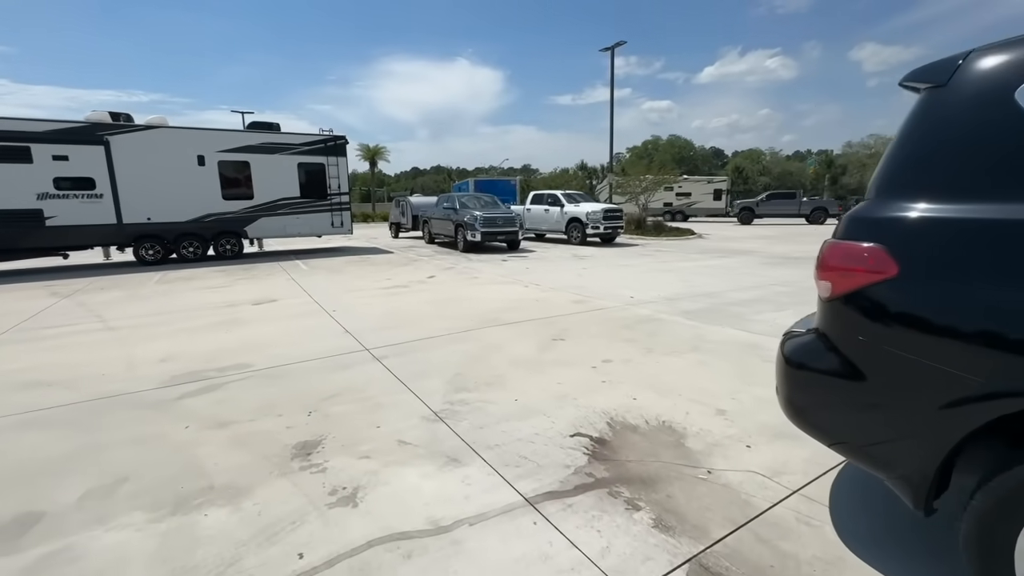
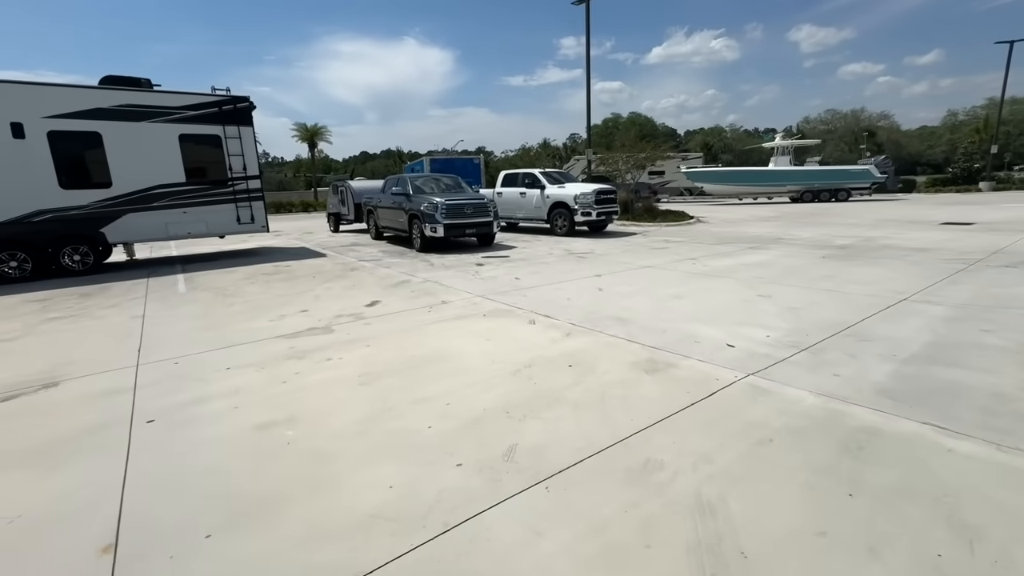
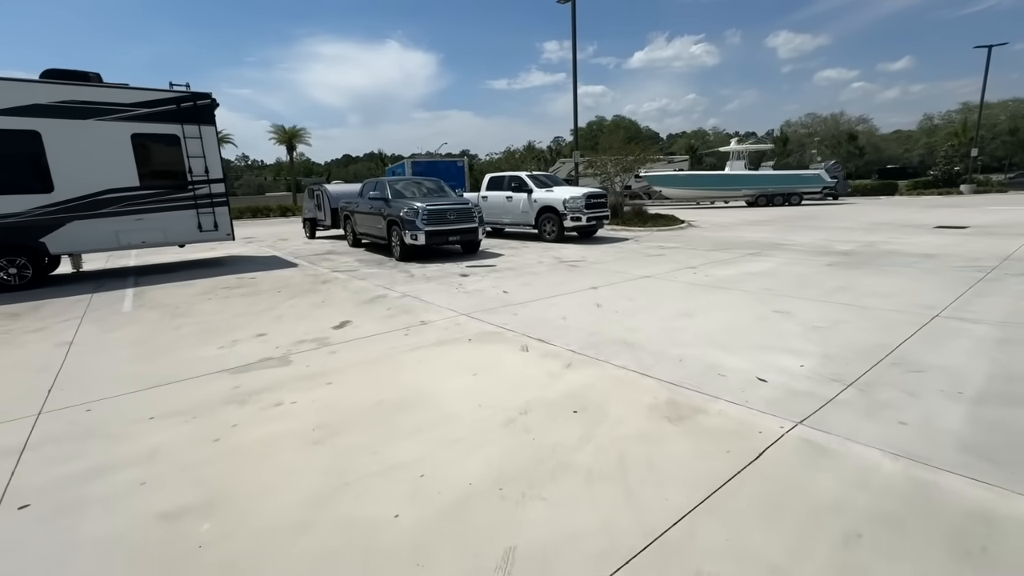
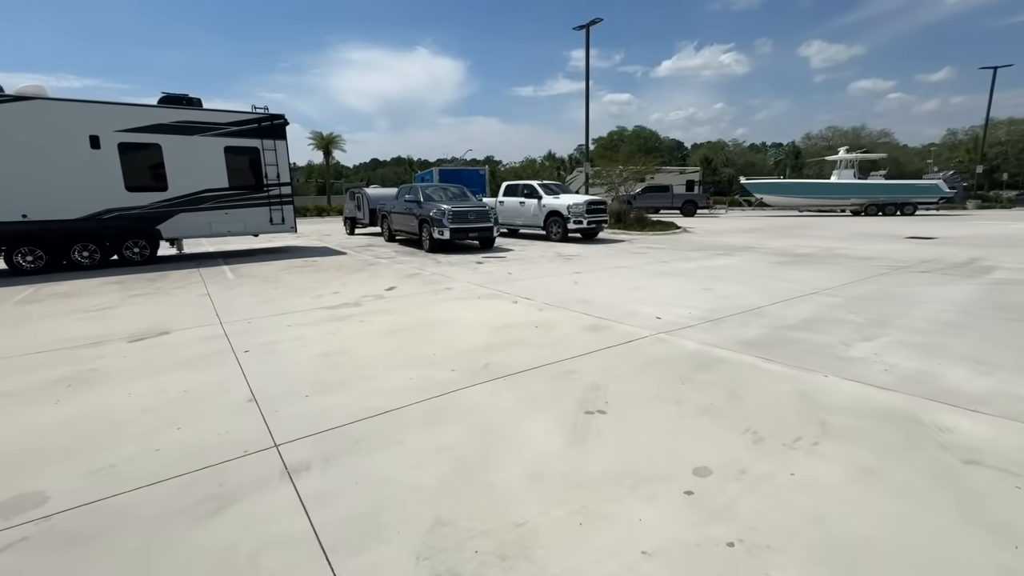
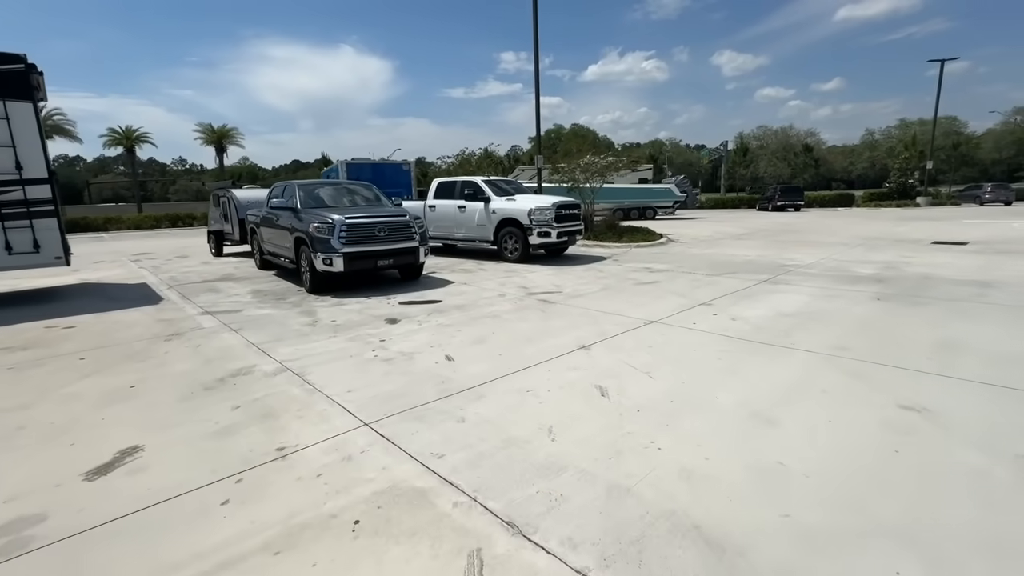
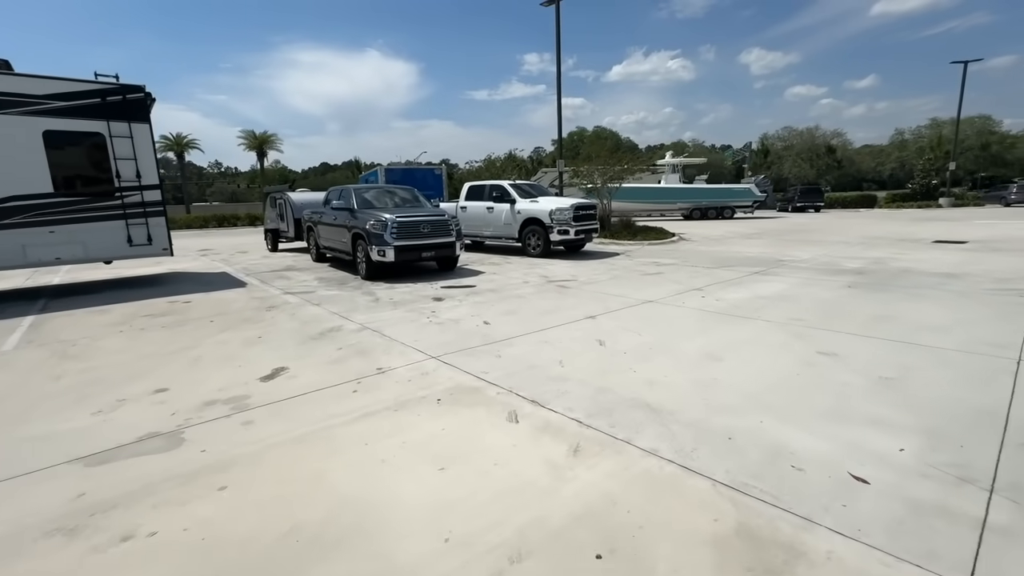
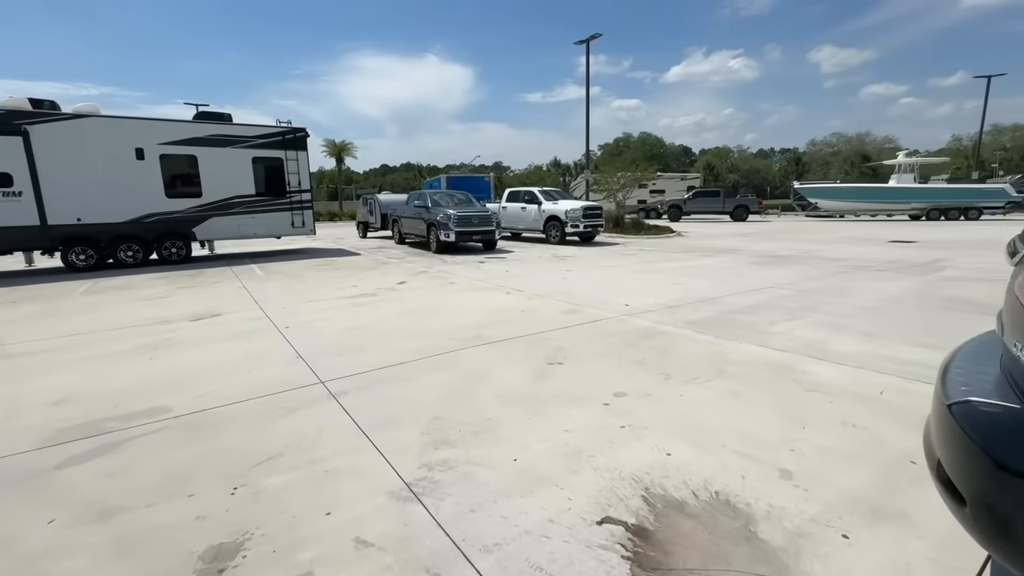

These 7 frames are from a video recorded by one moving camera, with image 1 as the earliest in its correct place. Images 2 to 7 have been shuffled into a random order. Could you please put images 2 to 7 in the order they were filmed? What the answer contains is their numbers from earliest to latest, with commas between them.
7, 4, 2, 3, 6, 5
